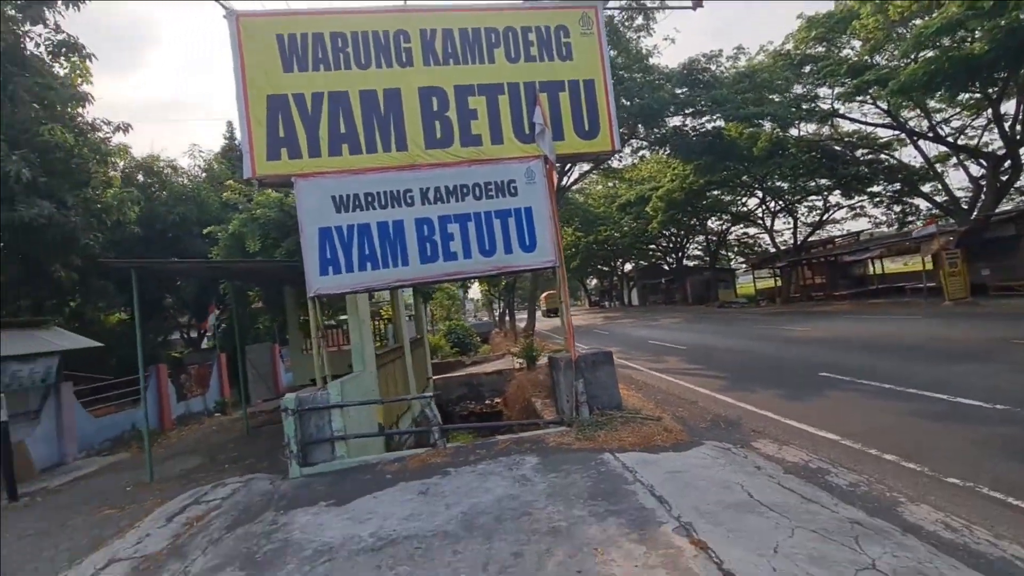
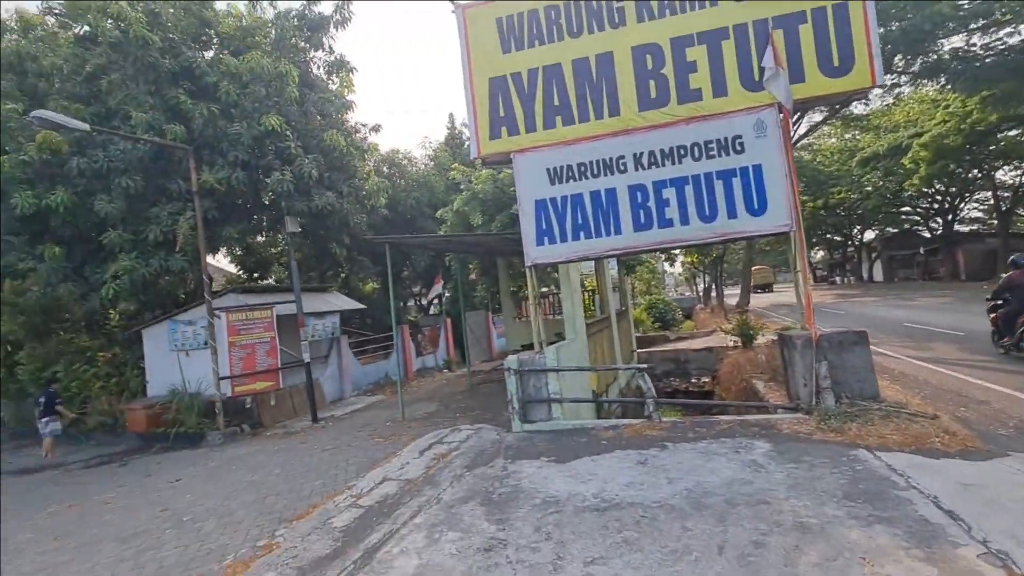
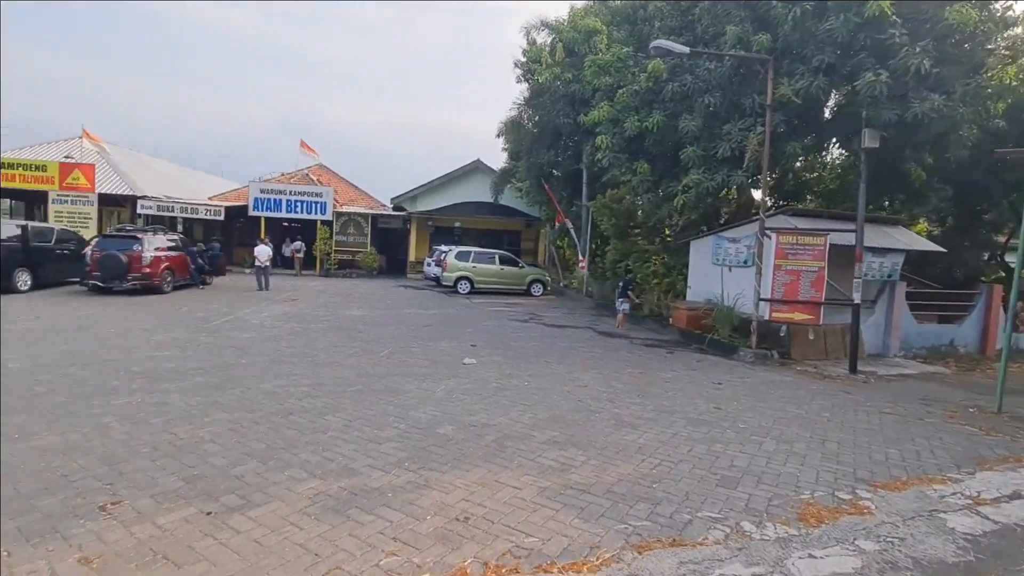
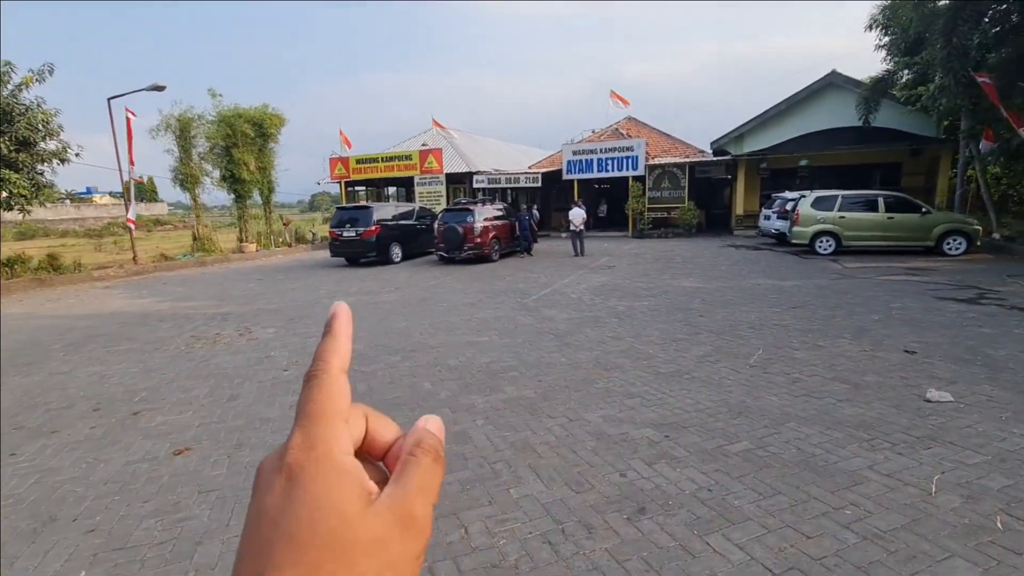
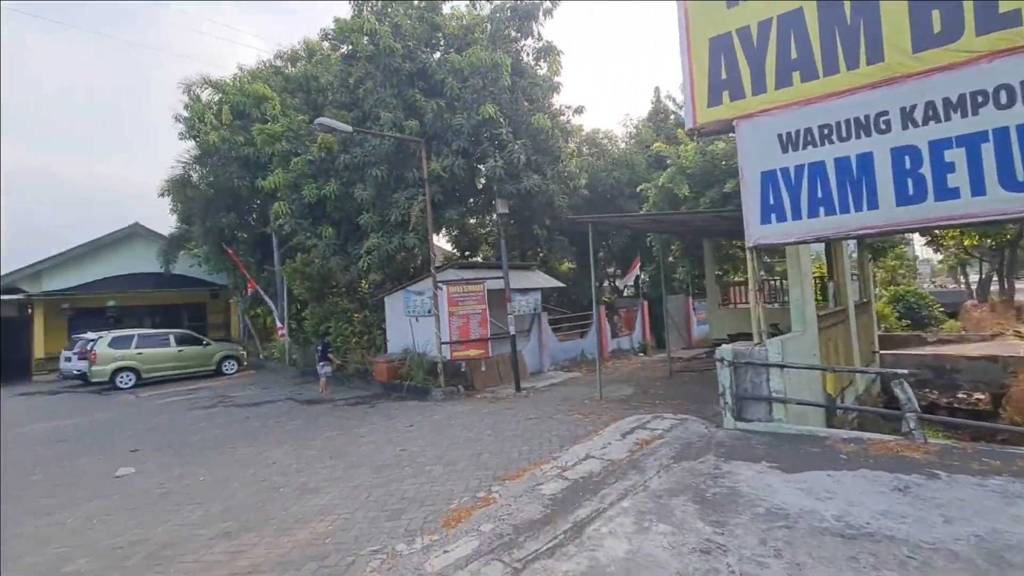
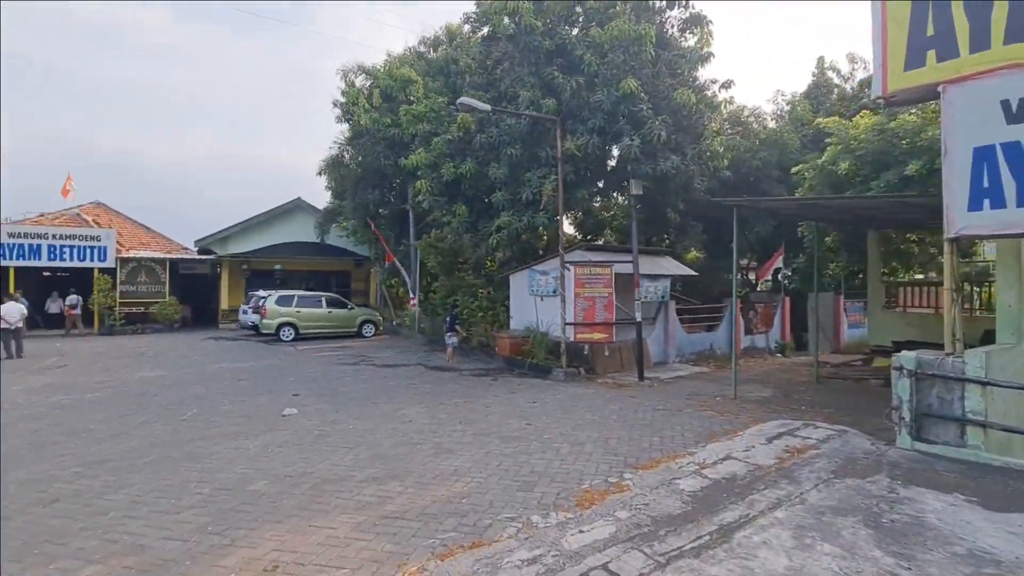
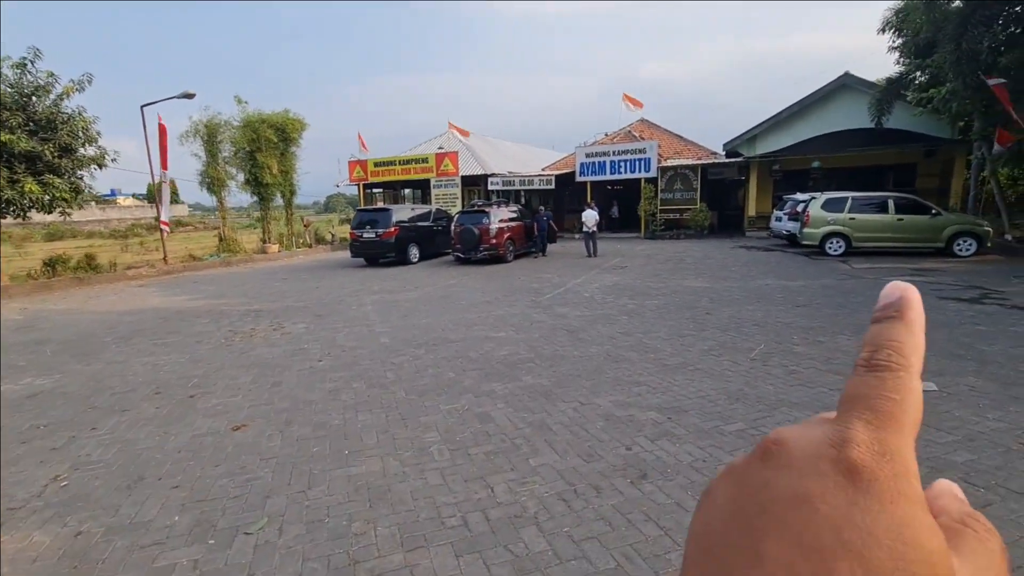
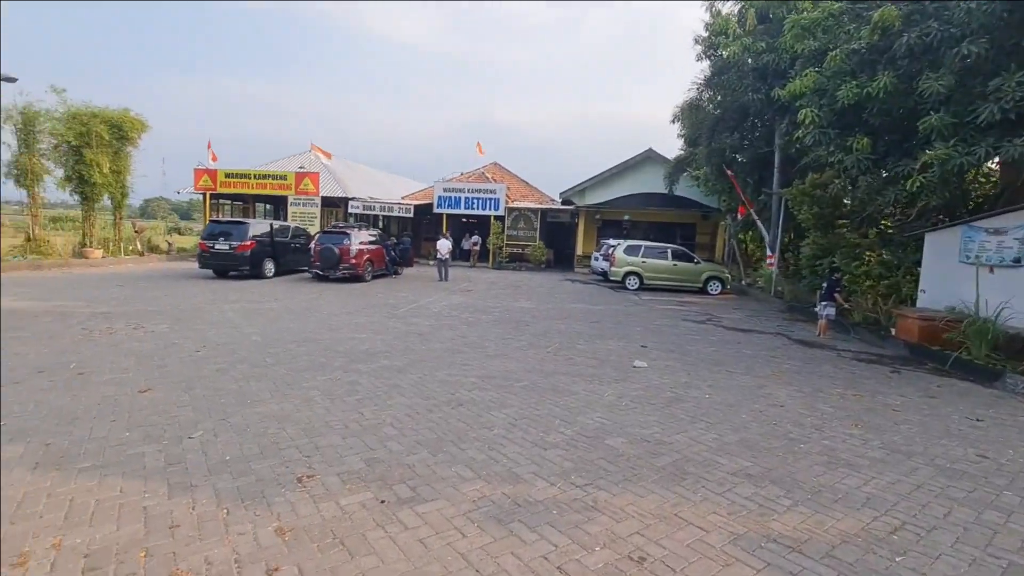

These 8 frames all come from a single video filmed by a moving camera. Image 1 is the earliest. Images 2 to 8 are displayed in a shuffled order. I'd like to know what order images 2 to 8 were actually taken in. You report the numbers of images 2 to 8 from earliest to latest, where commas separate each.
2, 5, 6, 3, 8, 7, 4
